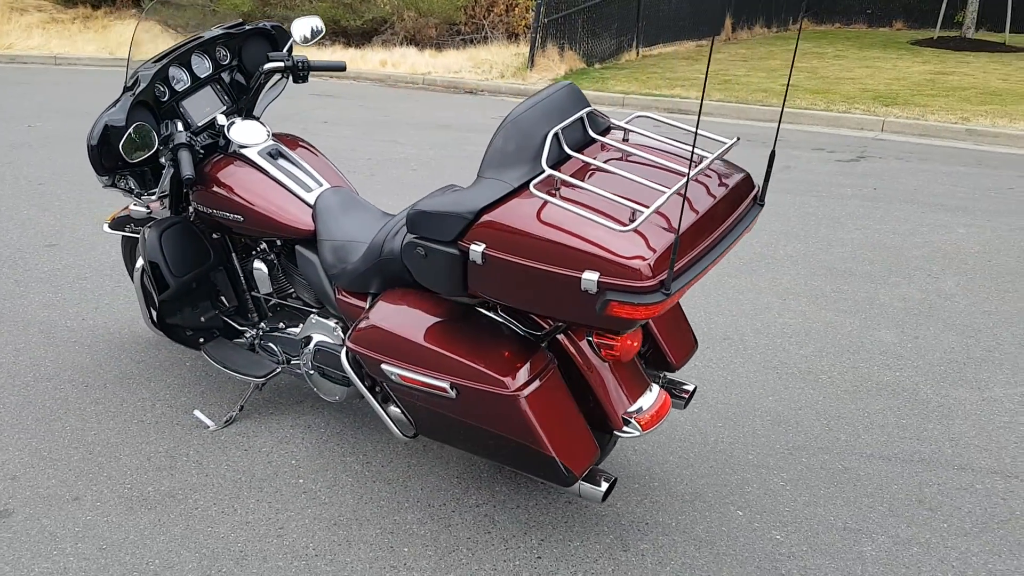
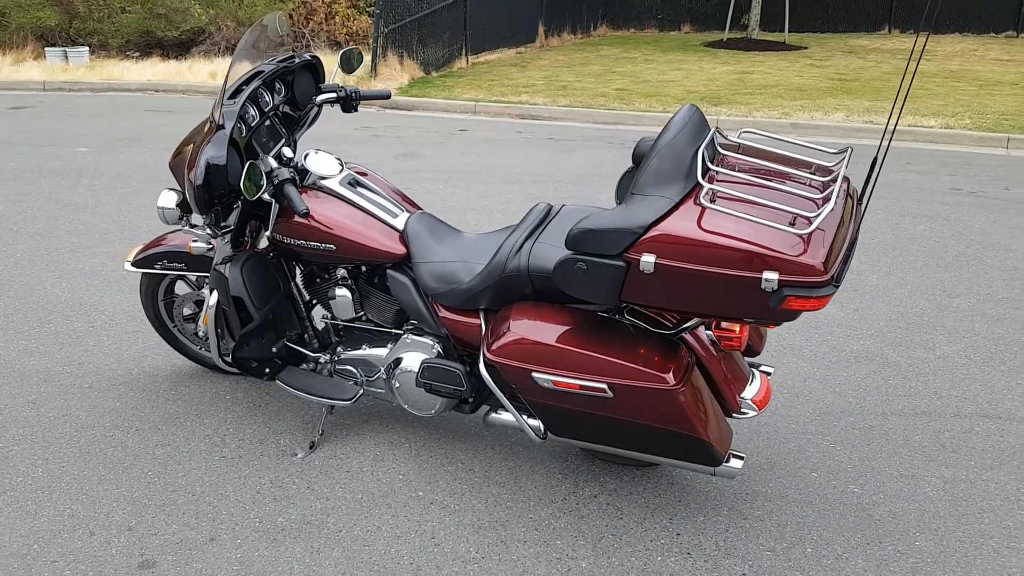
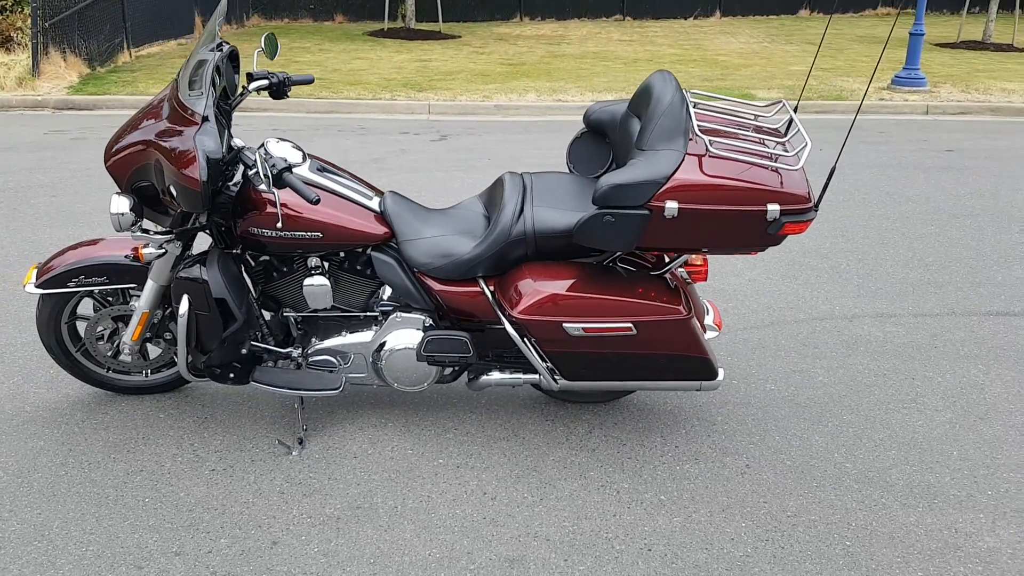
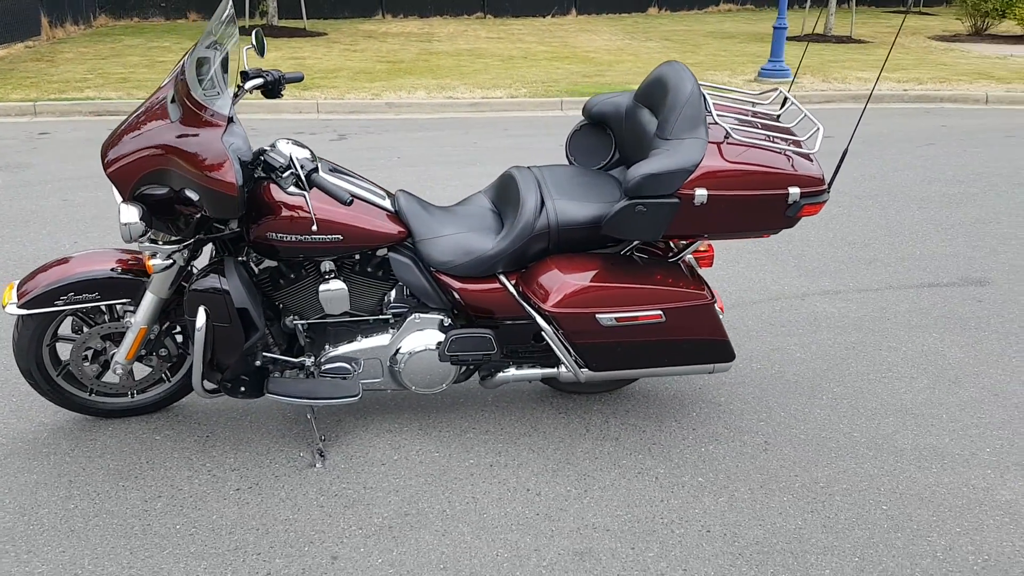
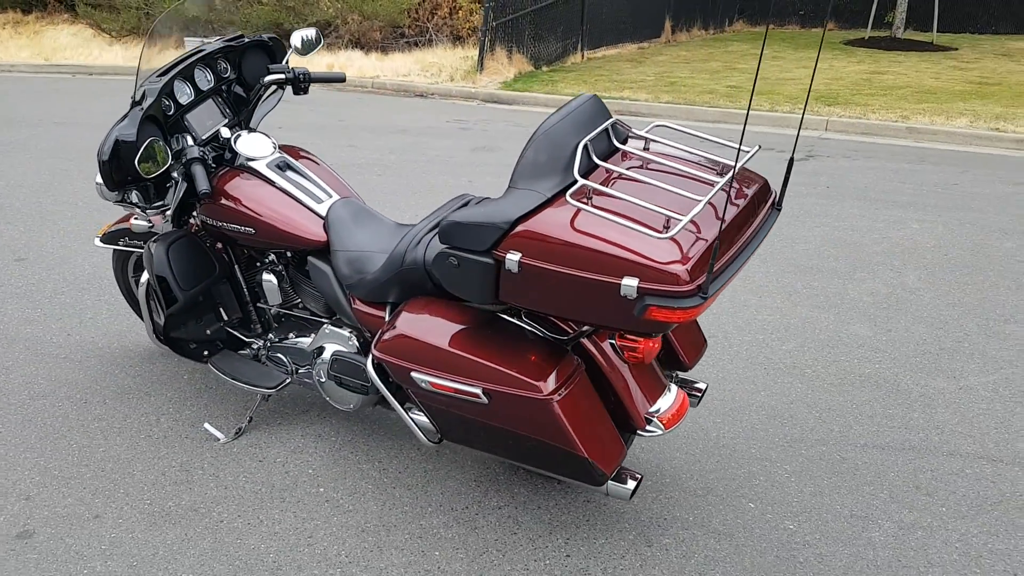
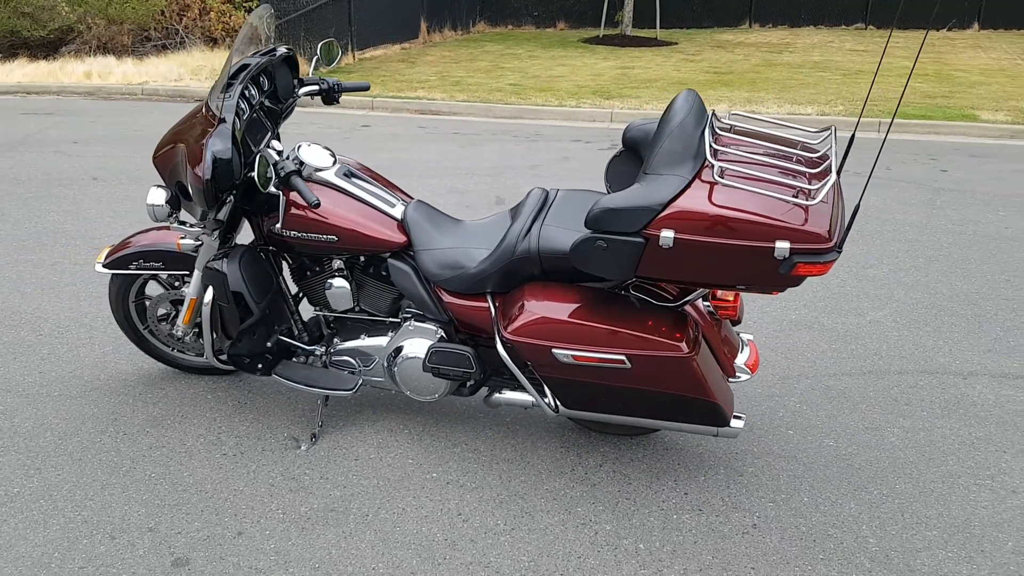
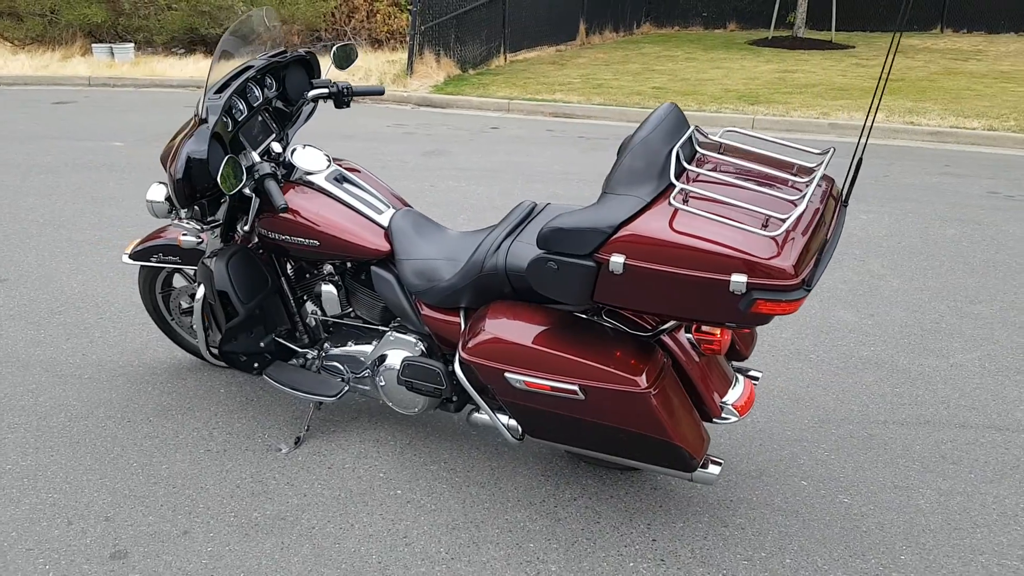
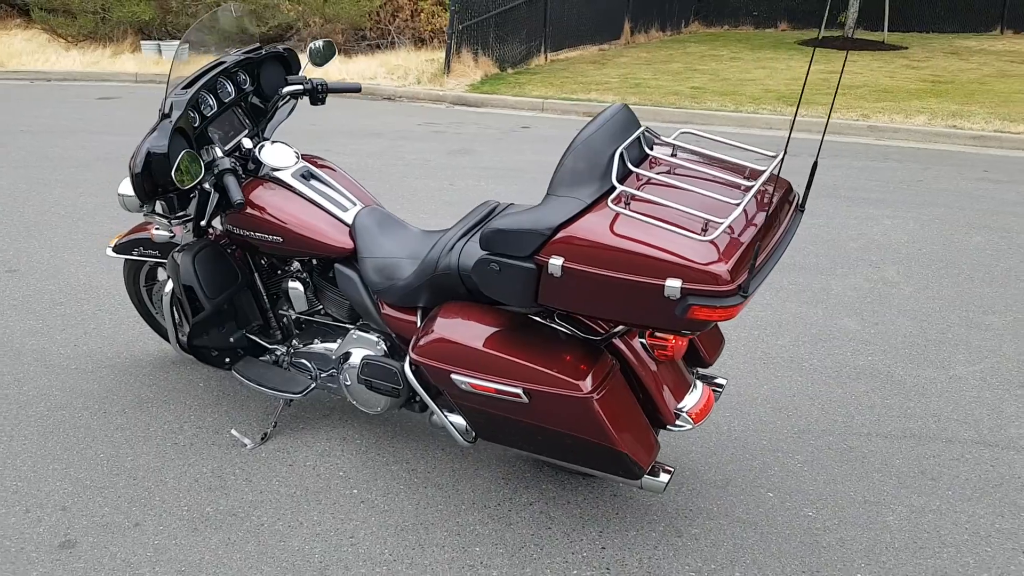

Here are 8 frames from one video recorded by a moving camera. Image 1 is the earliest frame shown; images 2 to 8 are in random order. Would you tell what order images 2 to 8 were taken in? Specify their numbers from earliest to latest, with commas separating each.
5, 8, 7, 2, 6, 3, 4
